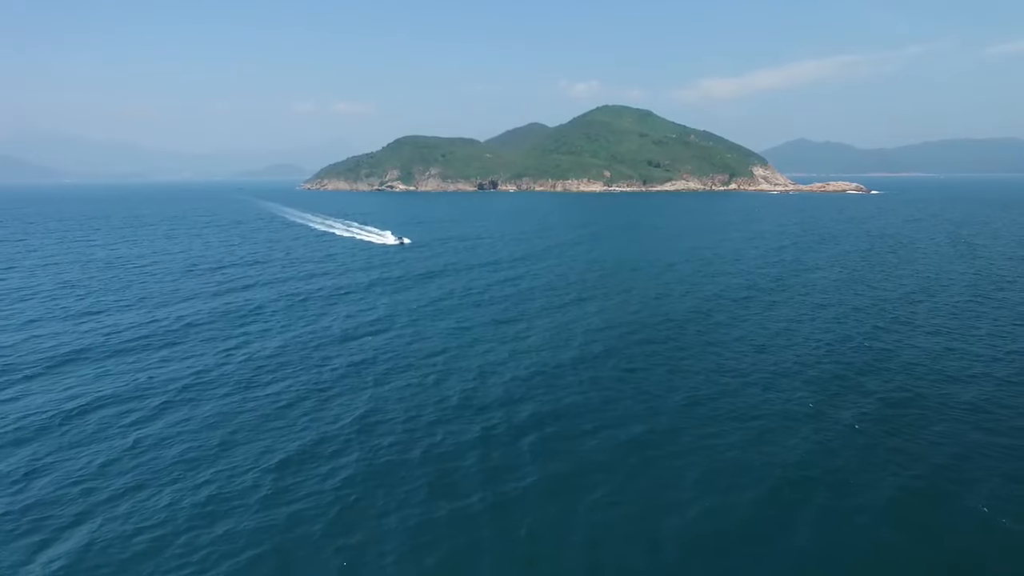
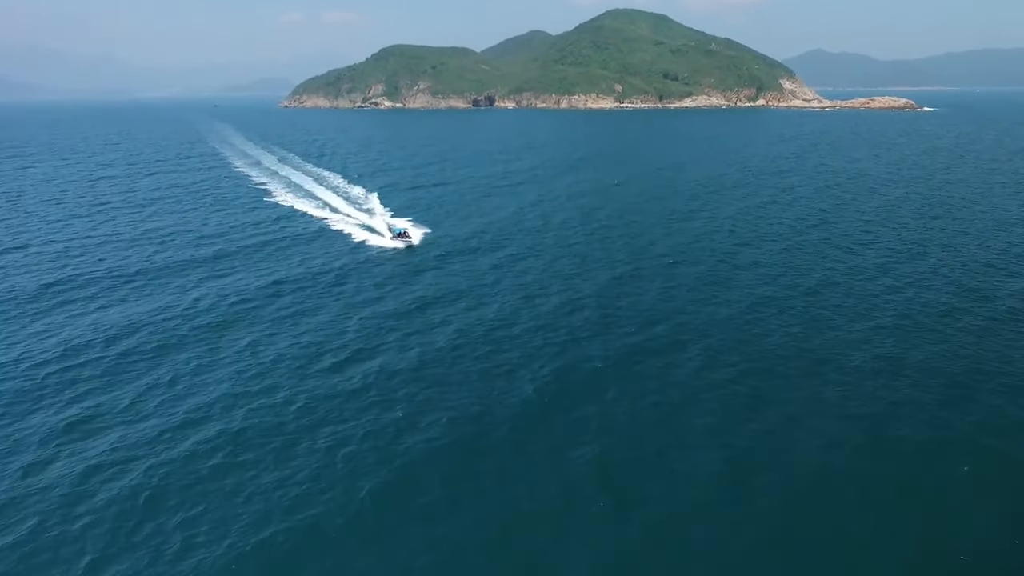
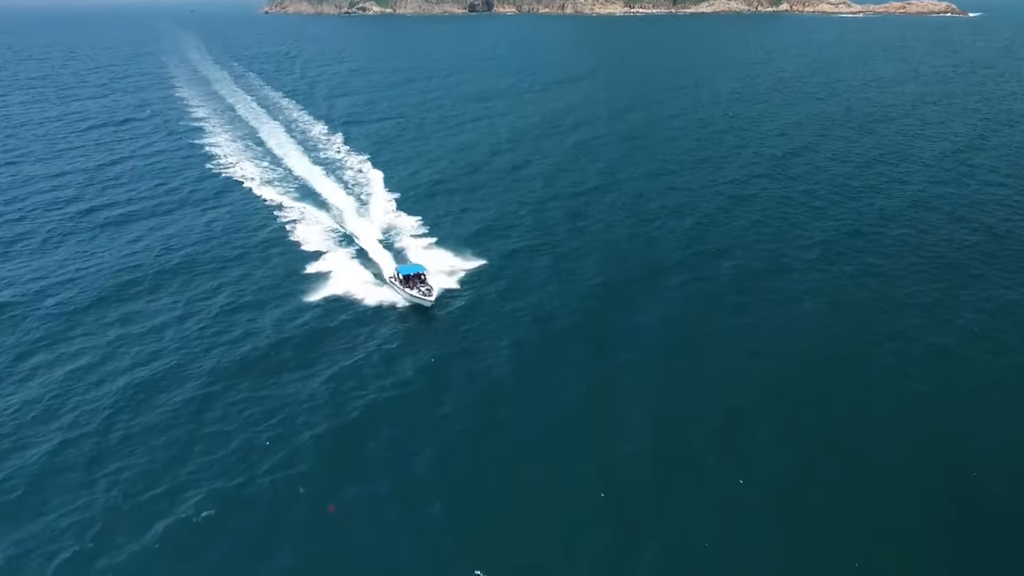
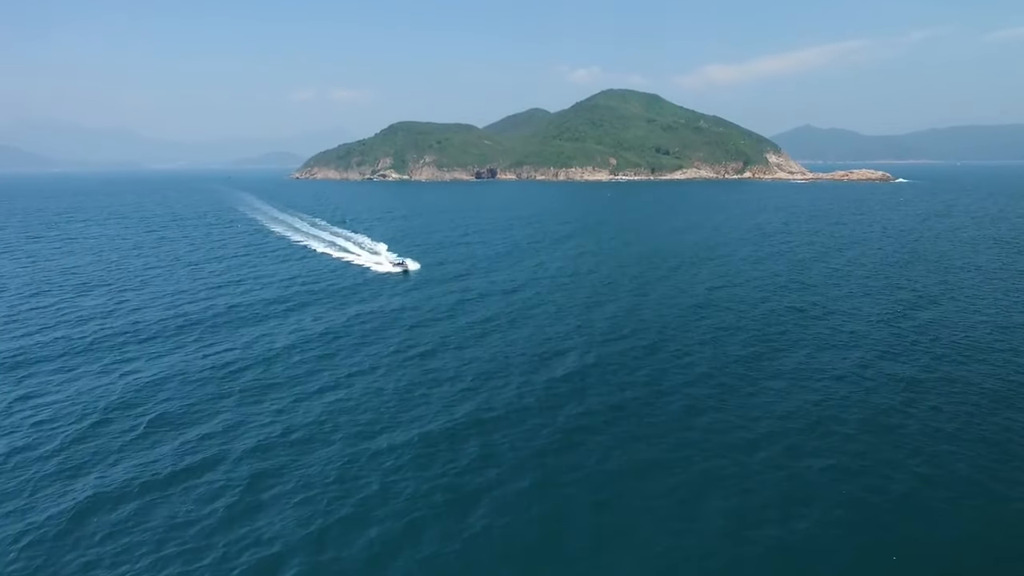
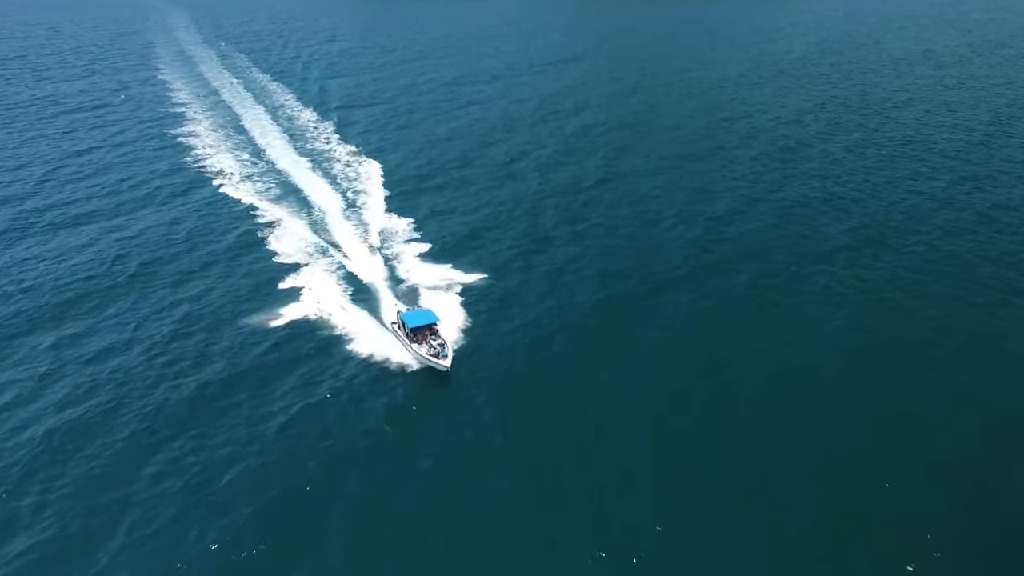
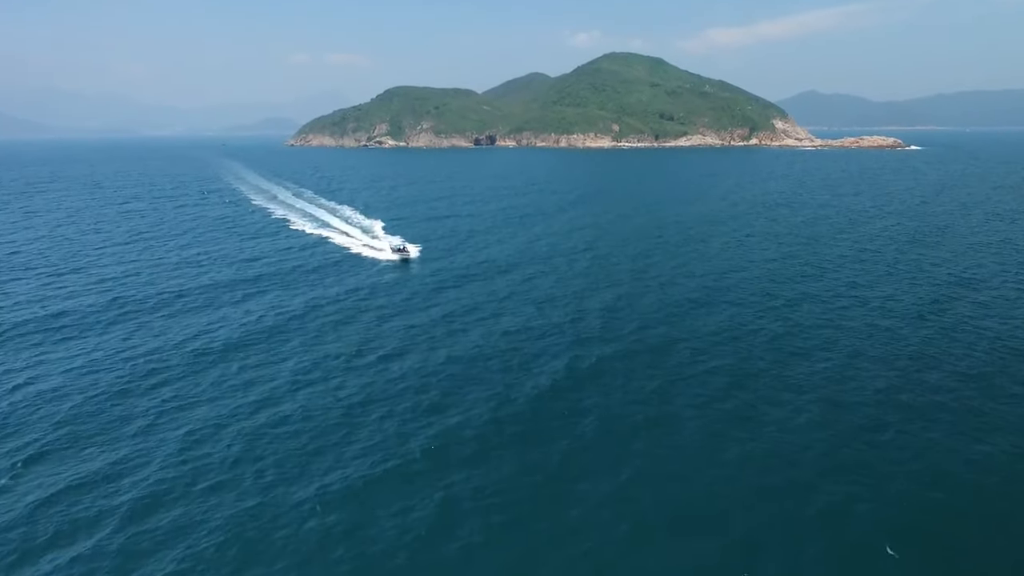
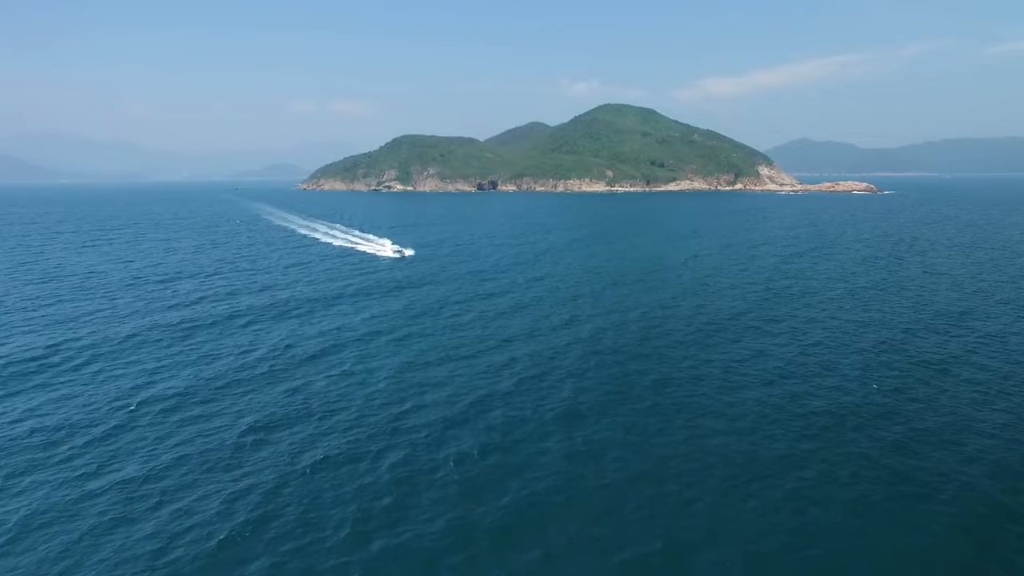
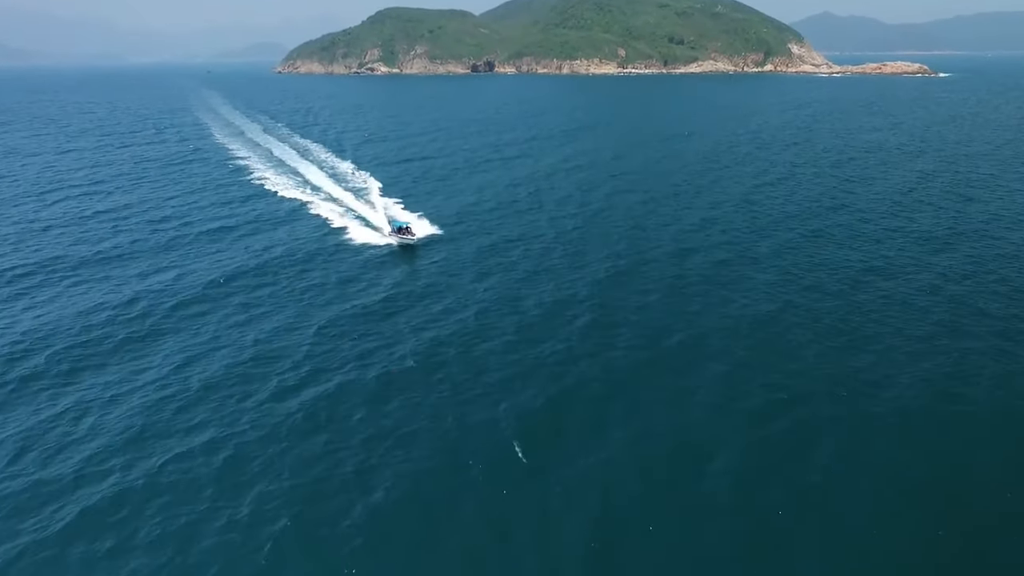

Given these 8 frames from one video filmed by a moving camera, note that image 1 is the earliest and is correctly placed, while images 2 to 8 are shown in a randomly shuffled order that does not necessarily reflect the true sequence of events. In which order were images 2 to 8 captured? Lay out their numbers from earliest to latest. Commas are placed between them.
7, 4, 6, 2, 8, 3, 5
